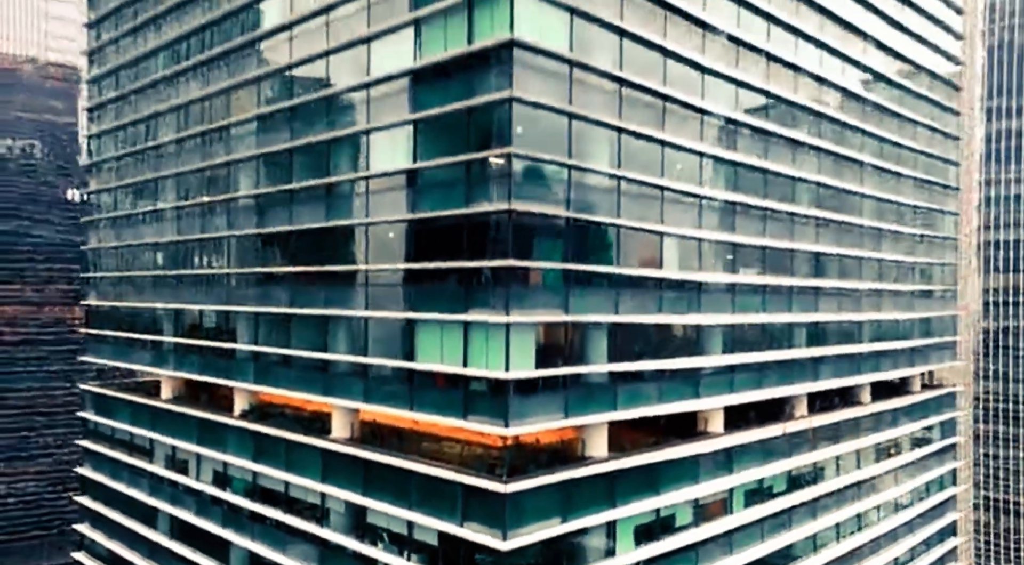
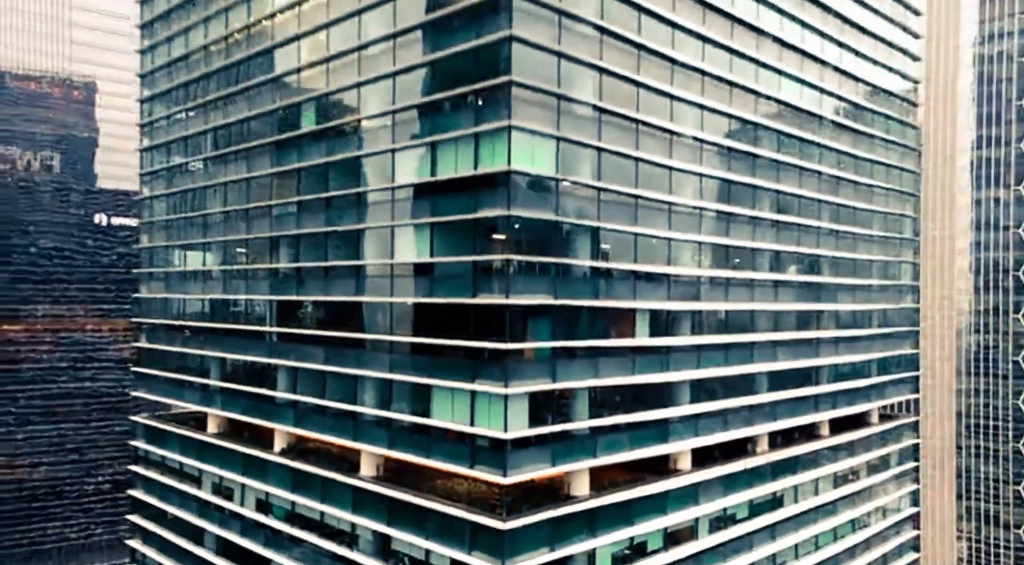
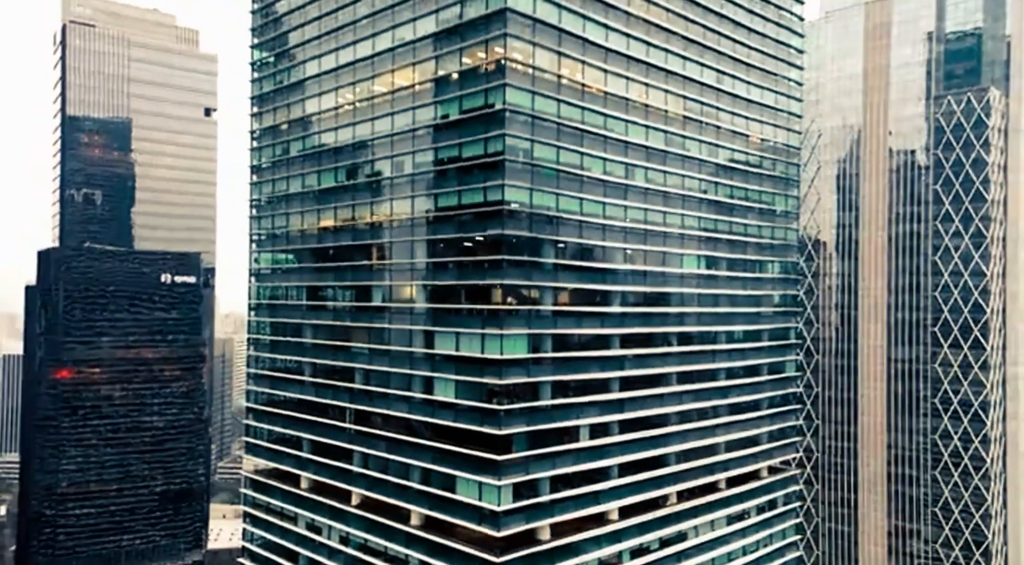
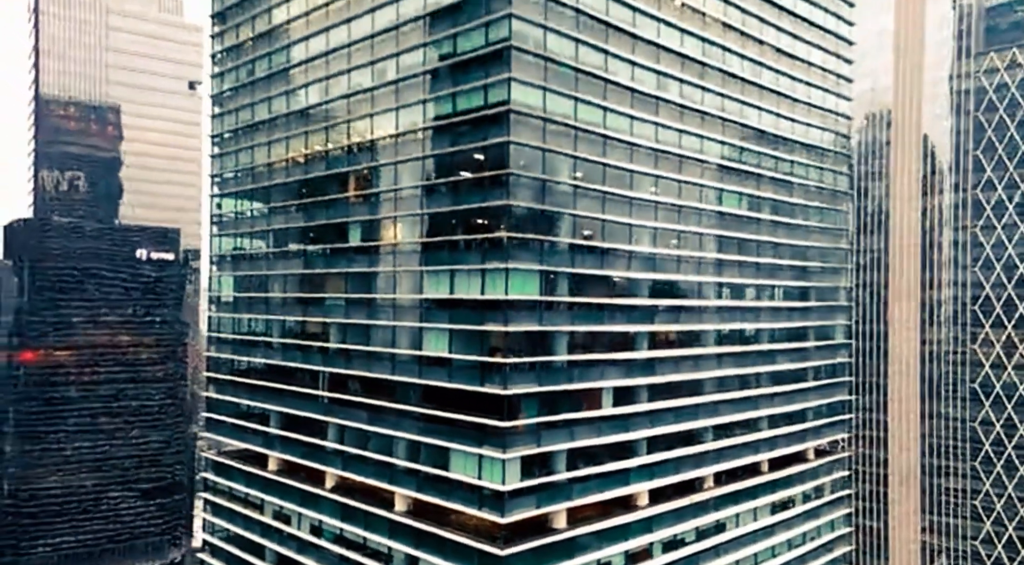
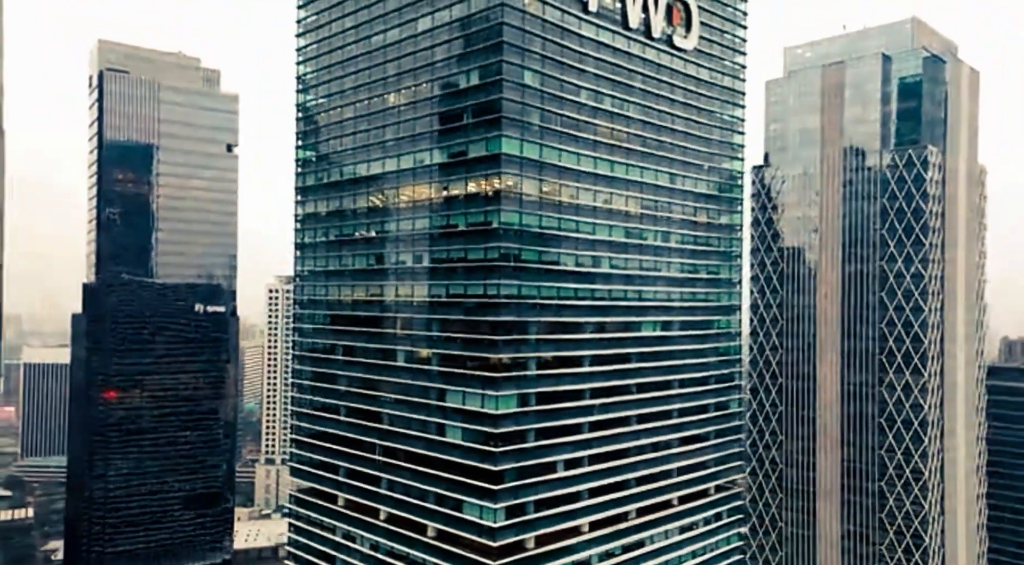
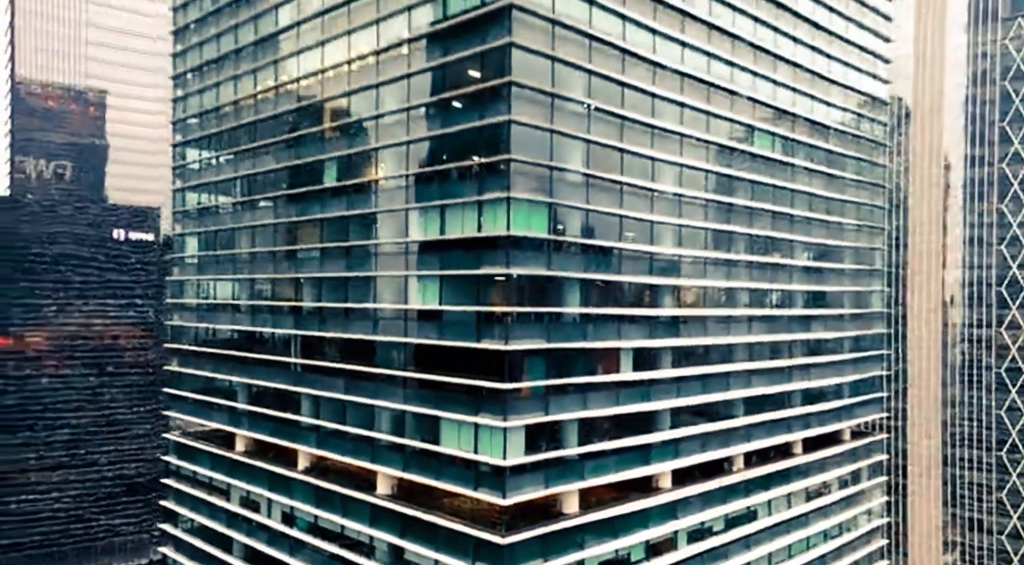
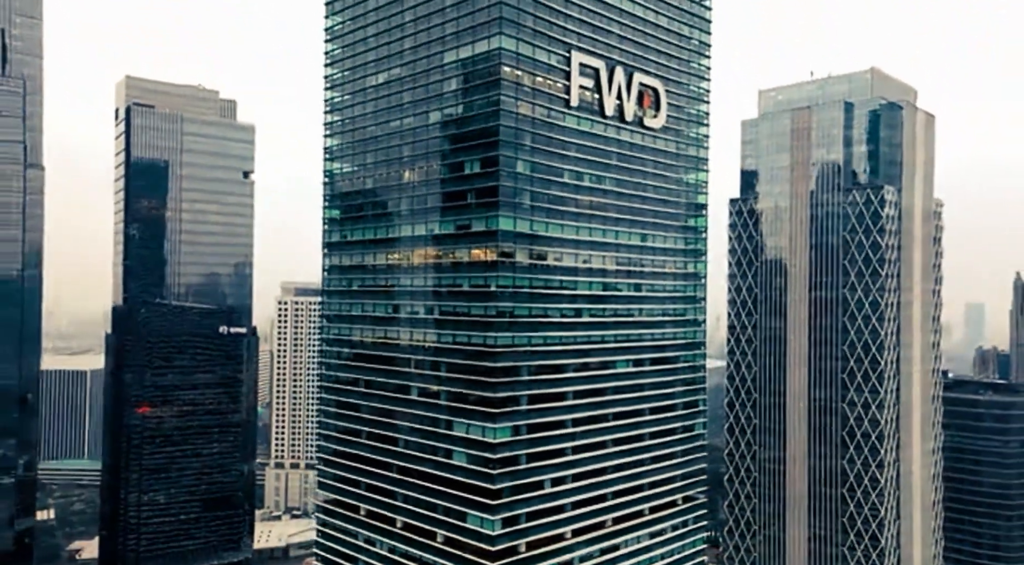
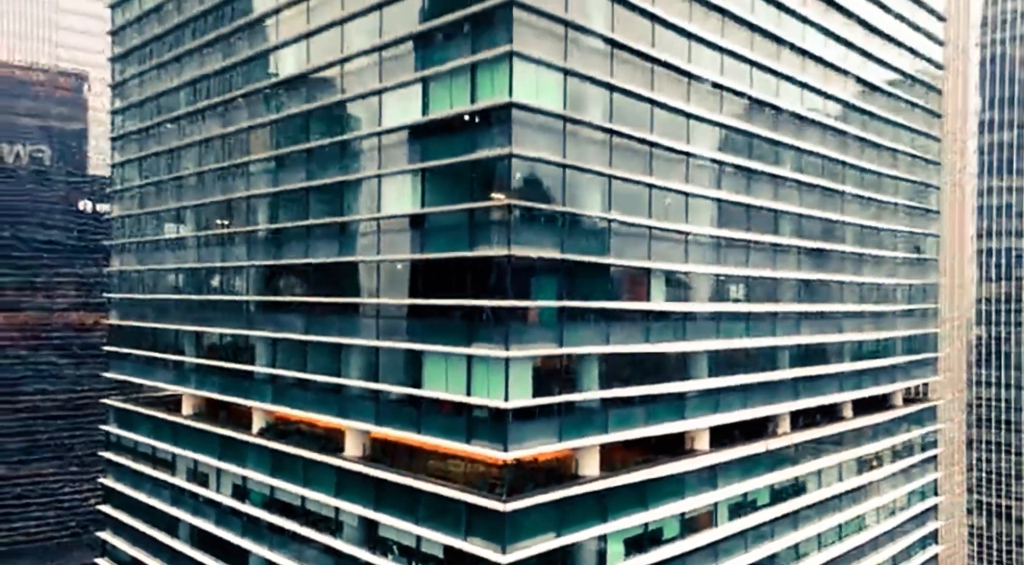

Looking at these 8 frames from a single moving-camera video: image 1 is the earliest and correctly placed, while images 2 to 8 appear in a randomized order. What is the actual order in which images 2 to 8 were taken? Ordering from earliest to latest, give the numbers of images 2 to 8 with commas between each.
8, 2, 6, 4, 3, 5, 7
